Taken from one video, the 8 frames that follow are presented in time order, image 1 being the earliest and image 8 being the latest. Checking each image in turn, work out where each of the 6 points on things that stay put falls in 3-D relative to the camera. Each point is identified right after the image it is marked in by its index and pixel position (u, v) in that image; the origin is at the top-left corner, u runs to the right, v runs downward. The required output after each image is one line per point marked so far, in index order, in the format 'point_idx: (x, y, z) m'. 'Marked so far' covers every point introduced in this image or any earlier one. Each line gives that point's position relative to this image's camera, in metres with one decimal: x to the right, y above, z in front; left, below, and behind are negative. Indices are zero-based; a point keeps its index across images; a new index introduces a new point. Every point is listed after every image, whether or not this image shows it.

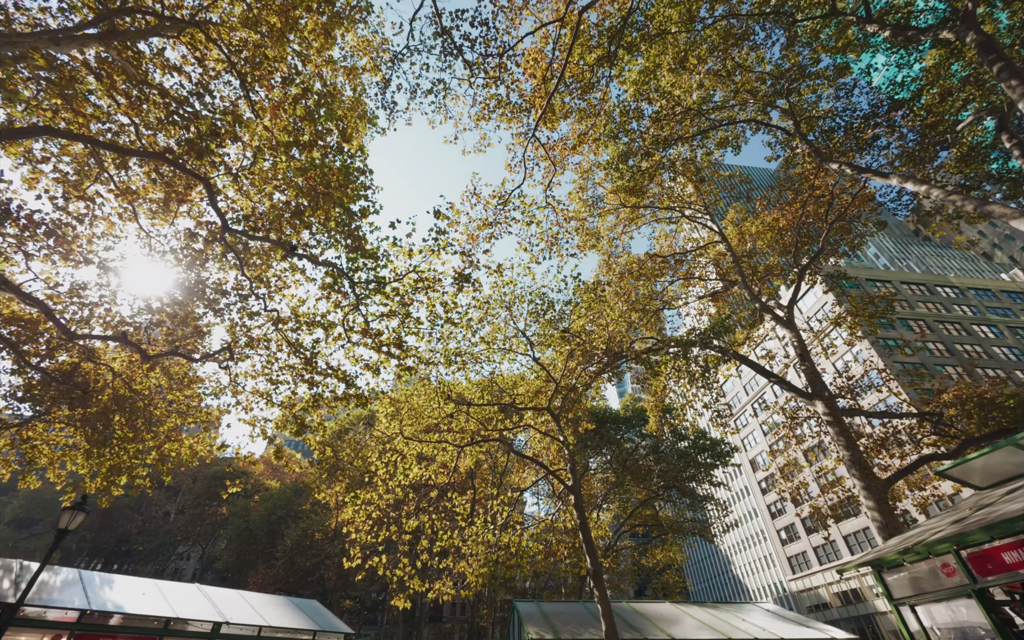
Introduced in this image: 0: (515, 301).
0: (+0.1, +0.6, +13.2) m
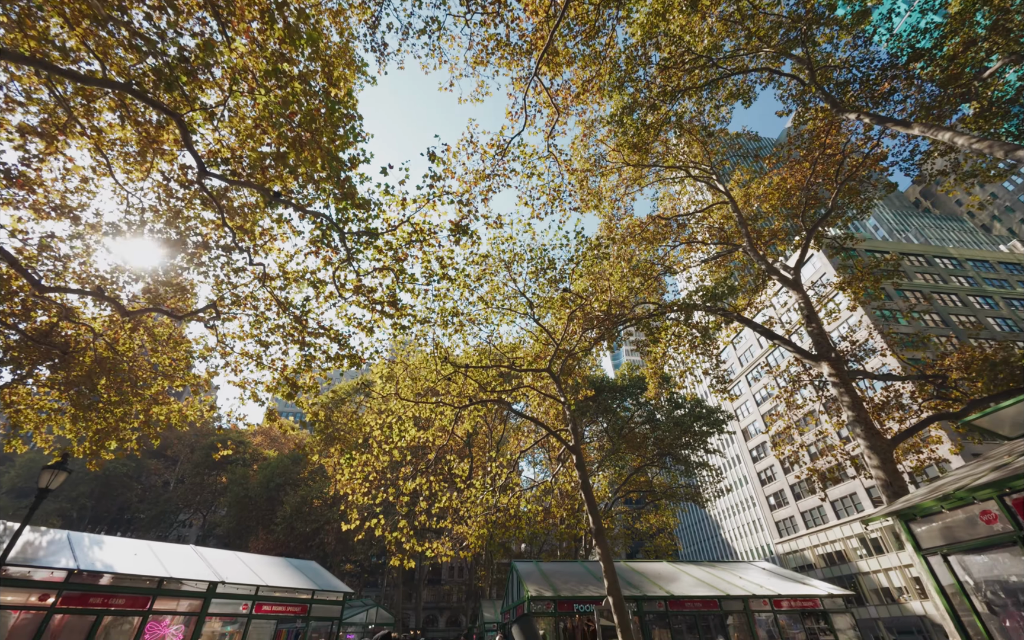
0: (+0.1, +1.8, +12.6) m
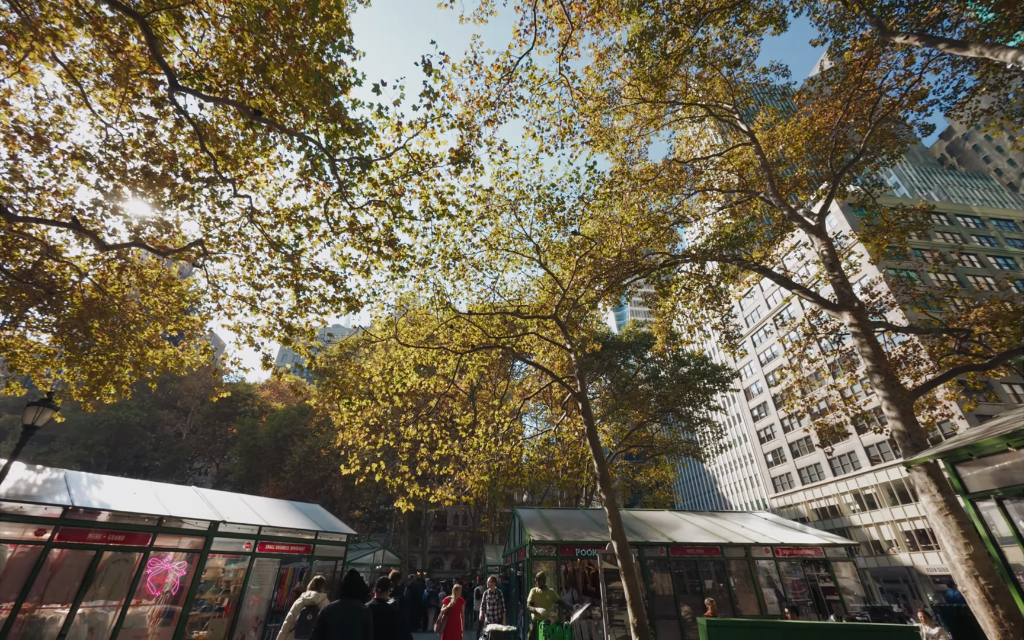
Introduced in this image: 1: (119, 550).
0: (+0.2, +3.4, +11.8) m
1: (-8.0, -4.7, +8.6) m
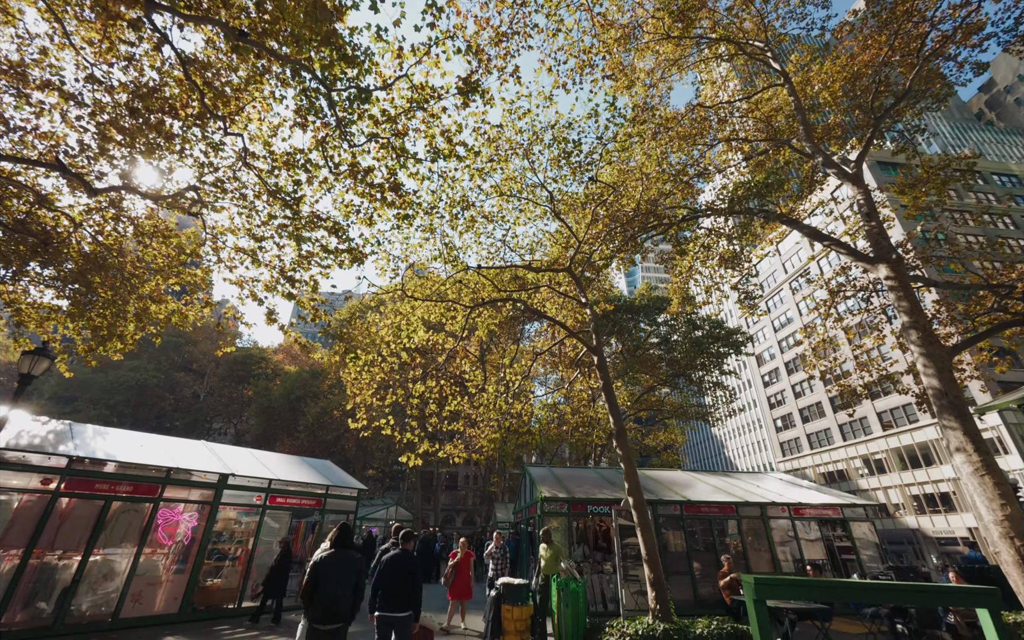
0: (+0.6, +4.6, +10.9) m
1: (-7.7, -3.6, +8.5) m
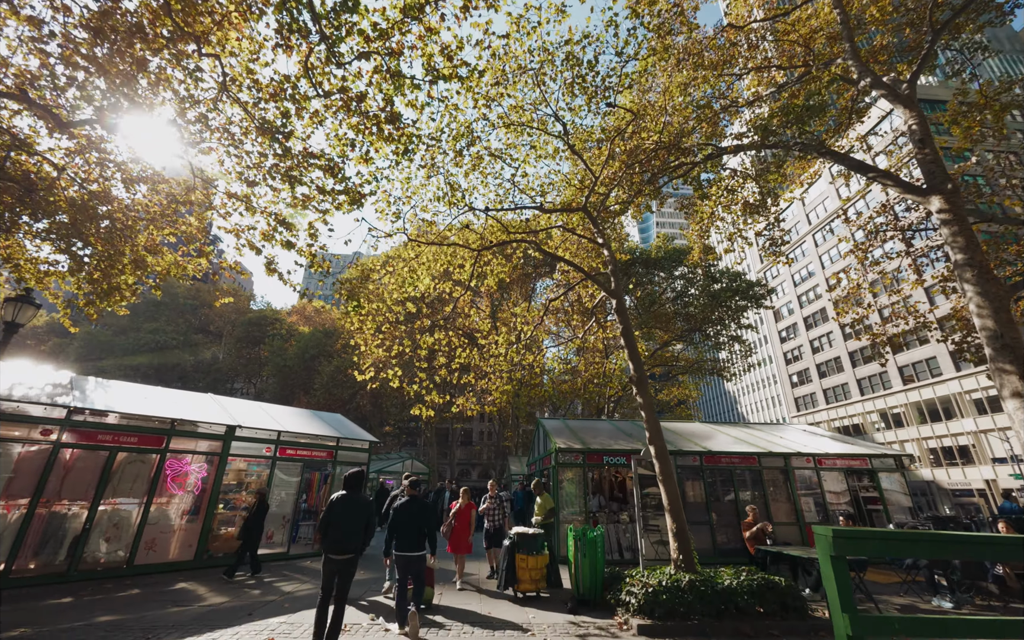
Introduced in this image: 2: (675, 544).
0: (+0.8, +6.0, +9.7) m
1: (-7.5, -2.6, +8.3) m
2: (+2.5, -3.5, +6.6) m
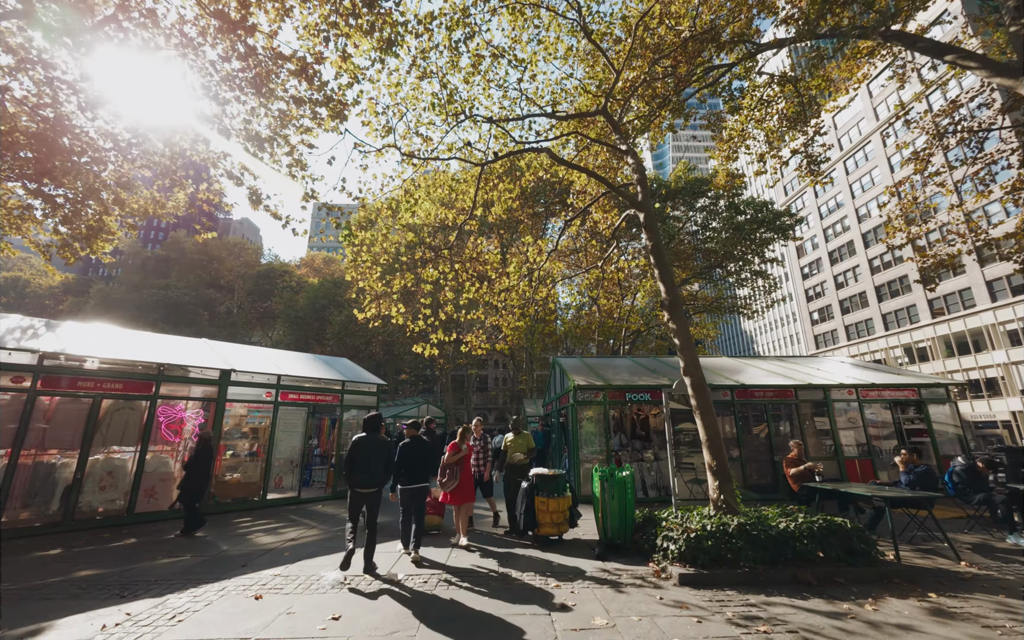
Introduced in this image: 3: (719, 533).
0: (+0.8, +7.5, +7.8) m
1: (-7.2, -1.4, +7.8) m
2: (+2.8, -2.2, +5.9) m
3: (+2.3, -2.3, +4.7) m
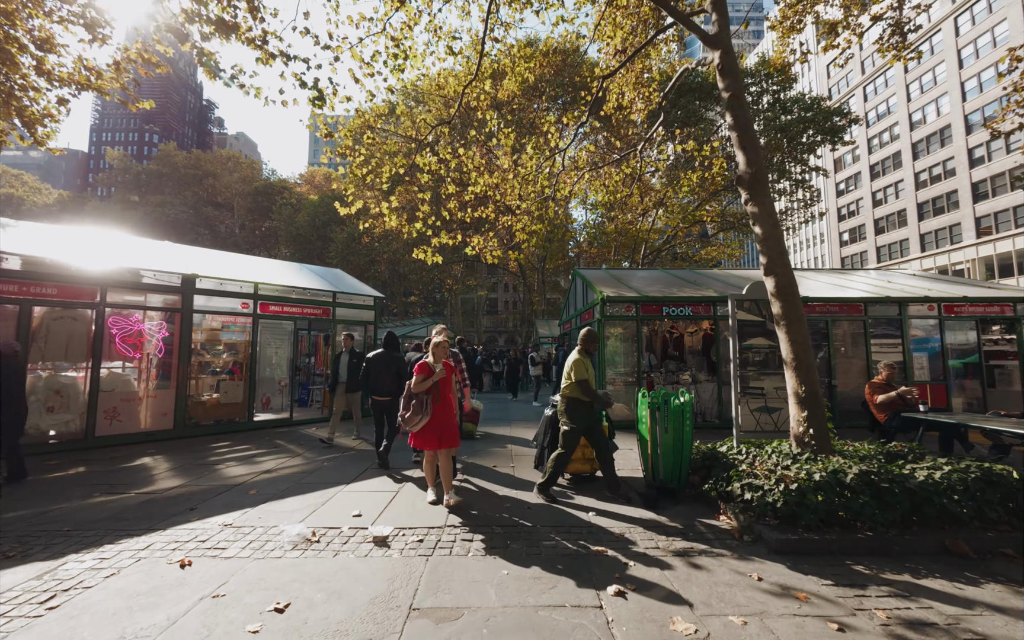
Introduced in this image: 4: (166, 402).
0: (+1.1, +8.9, +4.8) m
1: (-6.9, +0.2, +6.4) m
2: (+3.0, -0.9, +4.5) m
3: (+2.5, -1.3, +3.3) m
4: (-6.0, -1.4, +7.4) m
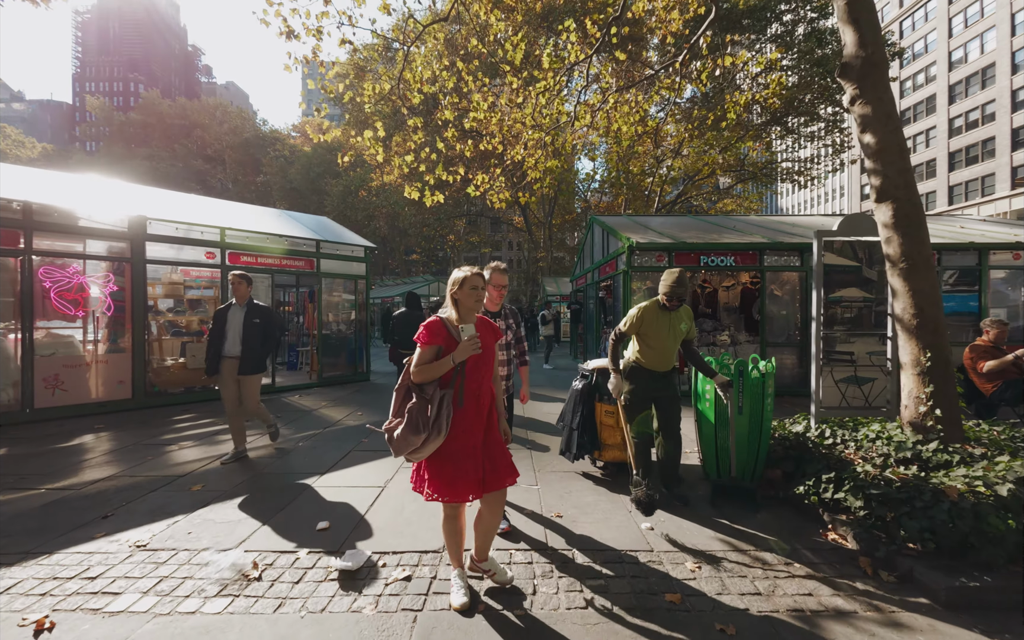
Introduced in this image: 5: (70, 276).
0: (+1.2, +9.4, +2.7) m
1: (-6.7, +0.8, +5.3) m
2: (+3.2, -0.5, +3.3) m
3: (+2.6, -0.9, +2.2) m
4: (-5.9, -0.7, +6.4) m
5: (-6.2, +0.6, +5.9) m
